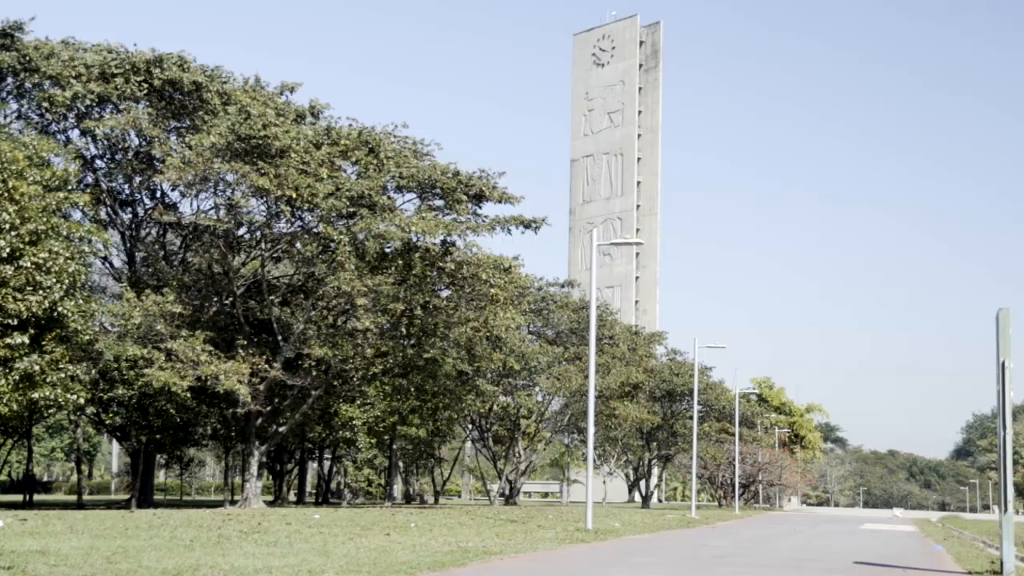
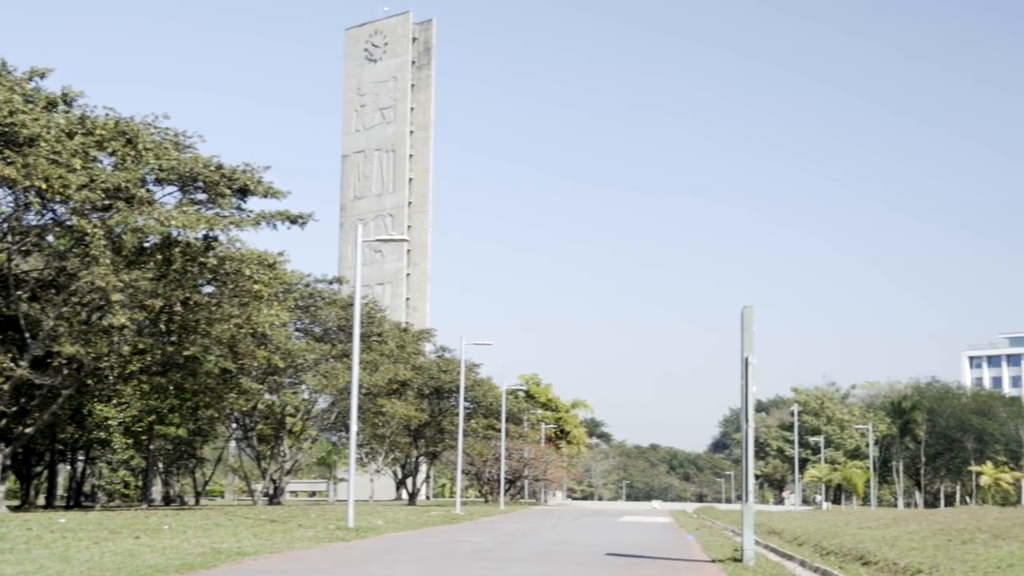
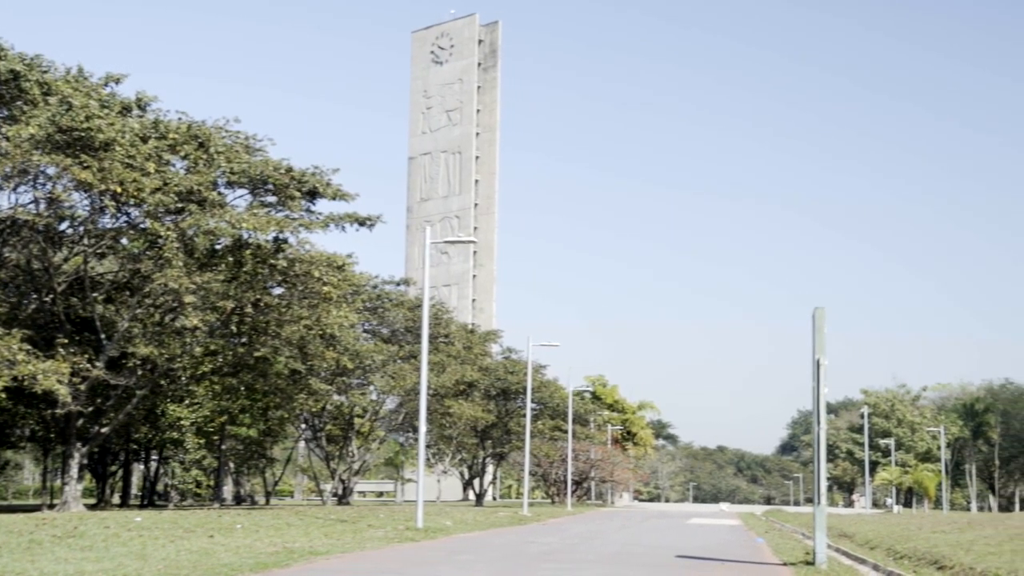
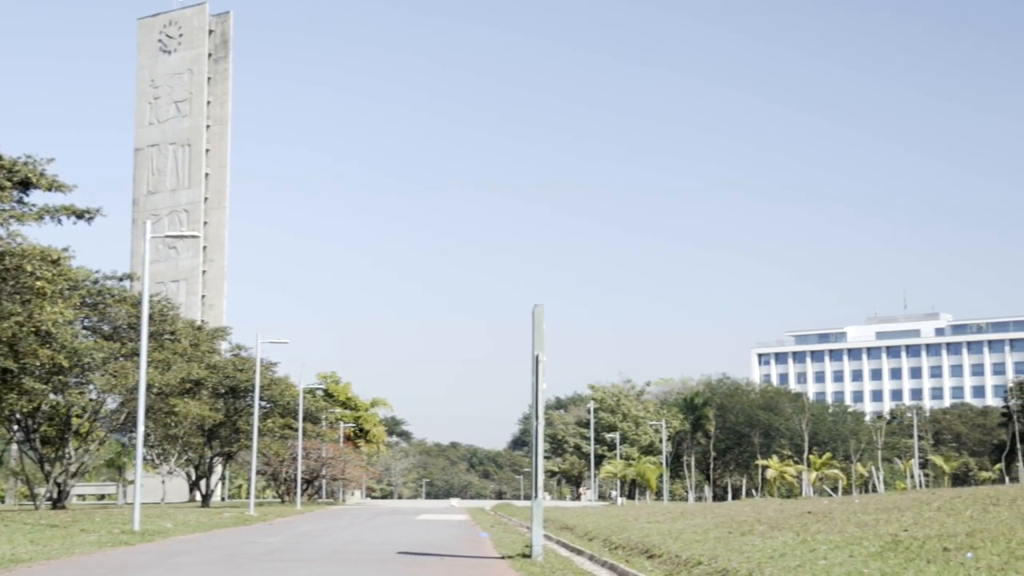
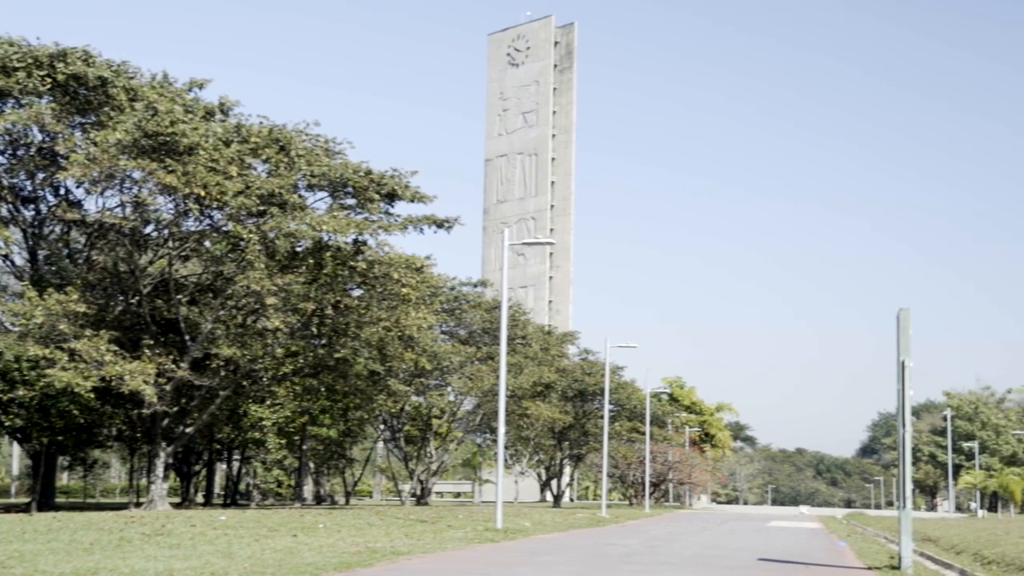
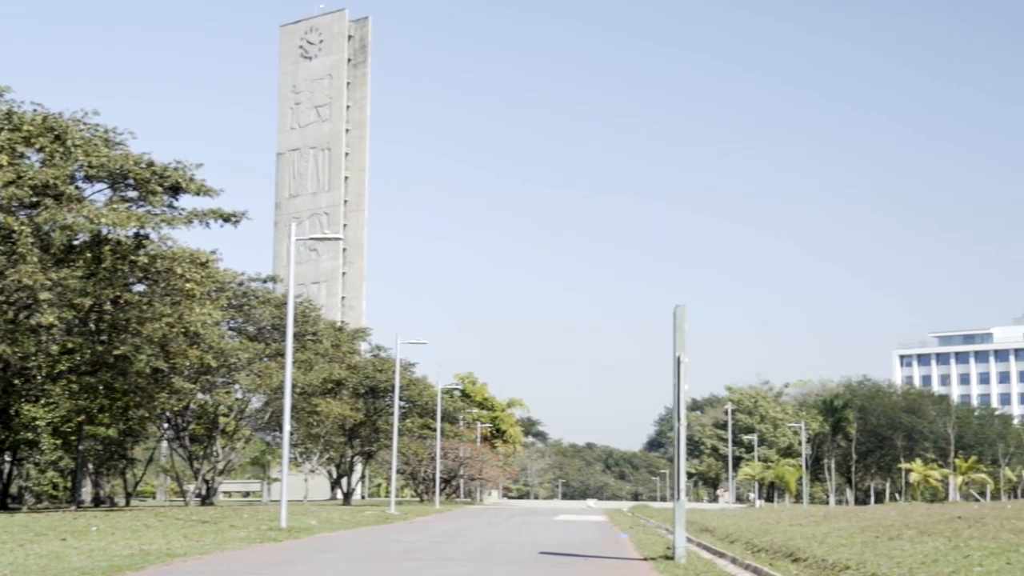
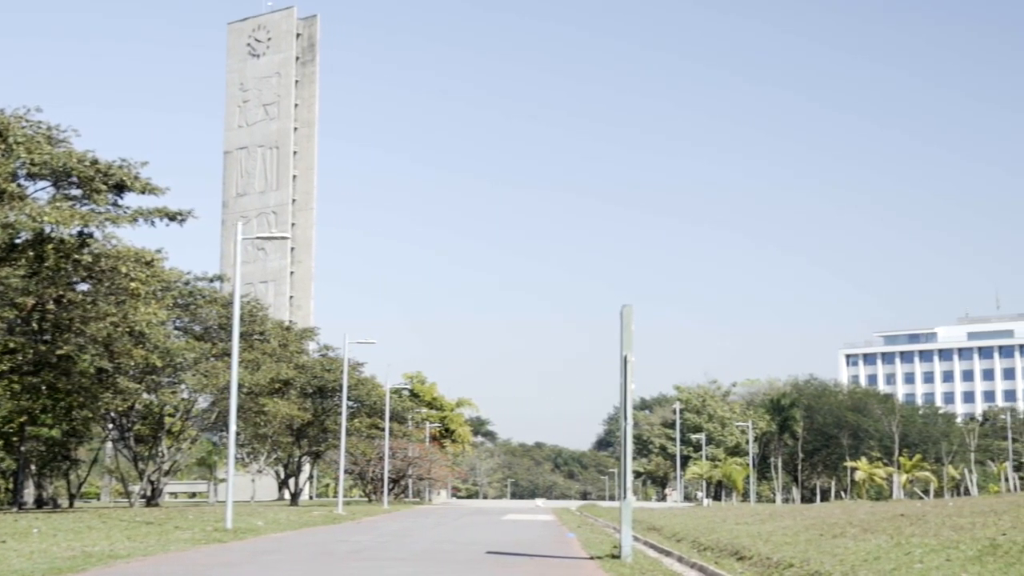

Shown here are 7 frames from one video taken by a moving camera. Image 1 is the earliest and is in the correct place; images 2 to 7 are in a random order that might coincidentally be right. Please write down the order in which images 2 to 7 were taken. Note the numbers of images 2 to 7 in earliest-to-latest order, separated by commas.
5, 3, 2, 6, 7, 4
